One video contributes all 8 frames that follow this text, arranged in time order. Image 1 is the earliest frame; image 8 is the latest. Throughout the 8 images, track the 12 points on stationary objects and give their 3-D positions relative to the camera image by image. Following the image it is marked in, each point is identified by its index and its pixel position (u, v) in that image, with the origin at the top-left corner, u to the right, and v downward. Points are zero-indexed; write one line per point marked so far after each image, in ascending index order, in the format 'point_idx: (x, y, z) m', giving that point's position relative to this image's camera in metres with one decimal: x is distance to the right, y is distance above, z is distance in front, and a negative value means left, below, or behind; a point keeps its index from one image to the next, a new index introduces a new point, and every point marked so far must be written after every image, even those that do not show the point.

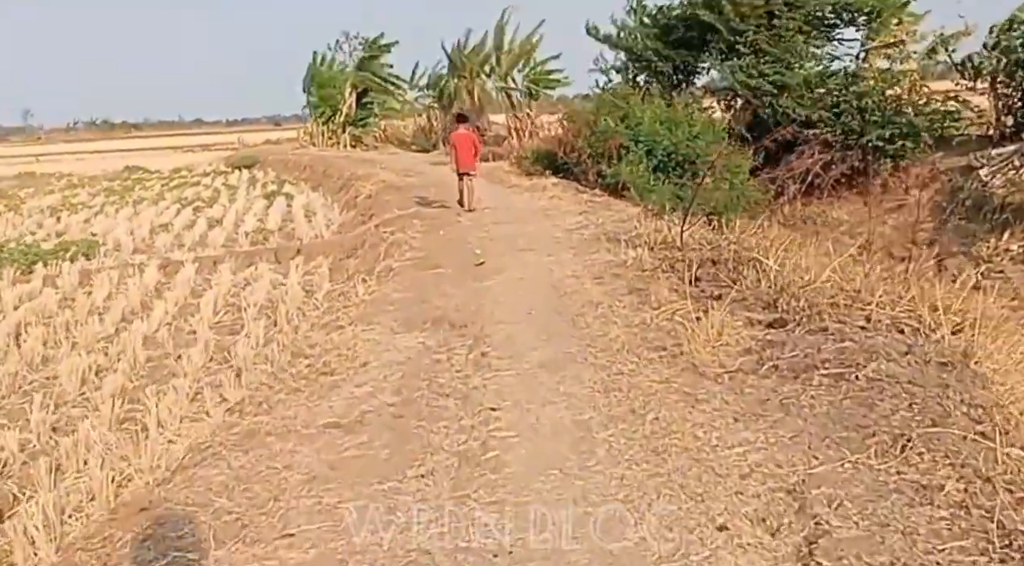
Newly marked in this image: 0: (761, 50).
0: (+5.2, +5.0, +16.1) m
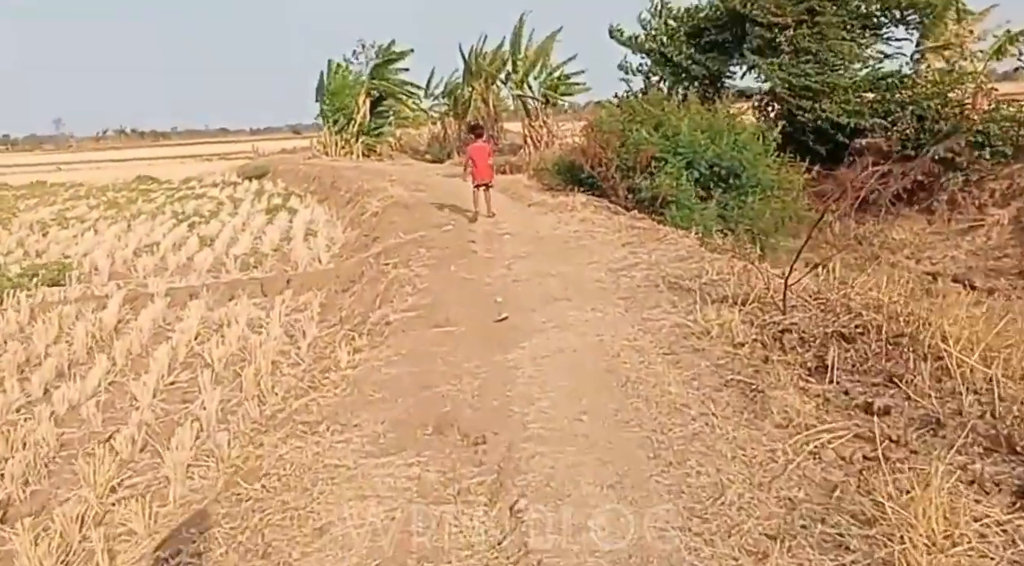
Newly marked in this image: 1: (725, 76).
0: (+5.7, +4.5, +14.4) m
1: (+4.3, +4.3, +15.7) m
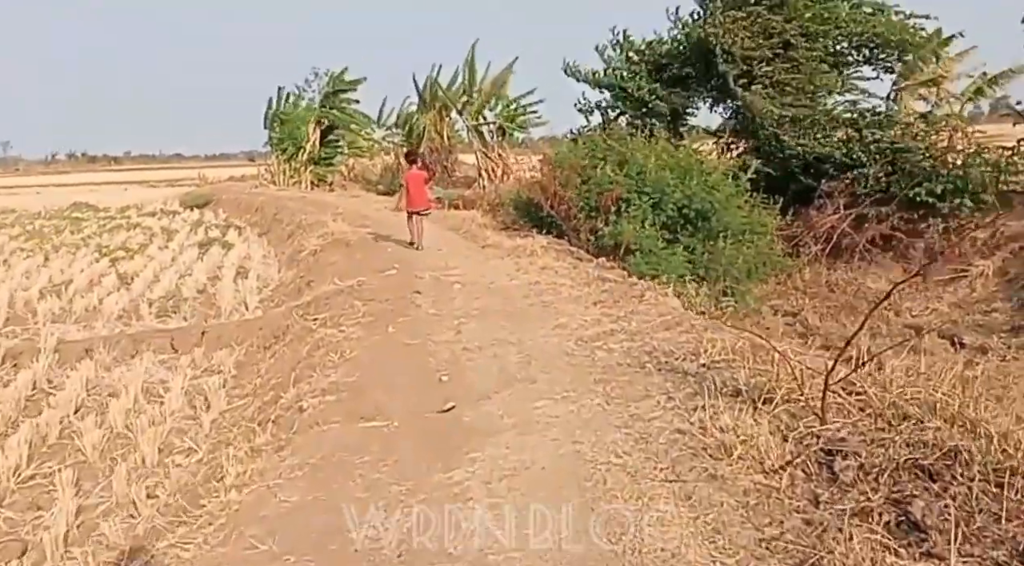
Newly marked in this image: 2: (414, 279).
0: (+4.8, +3.6, +13.8) m
1: (+3.4, +3.4, +15.0) m
2: (-1.1, +0.1, +8.4) m
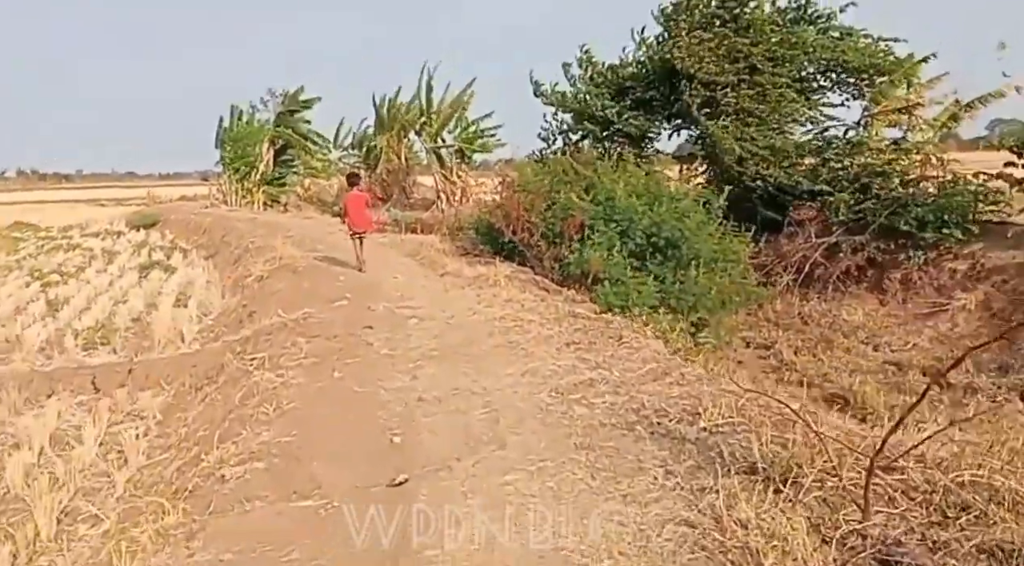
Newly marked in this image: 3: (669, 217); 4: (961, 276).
0: (+4.1, +3.1, +13.5) m
1: (+2.7, +2.9, +14.6) m
2: (-1.5, -0.3, +7.7) m
3: (+2.2, +0.9, +10.5) m
4: (+6.7, +0.1, +11.1) m
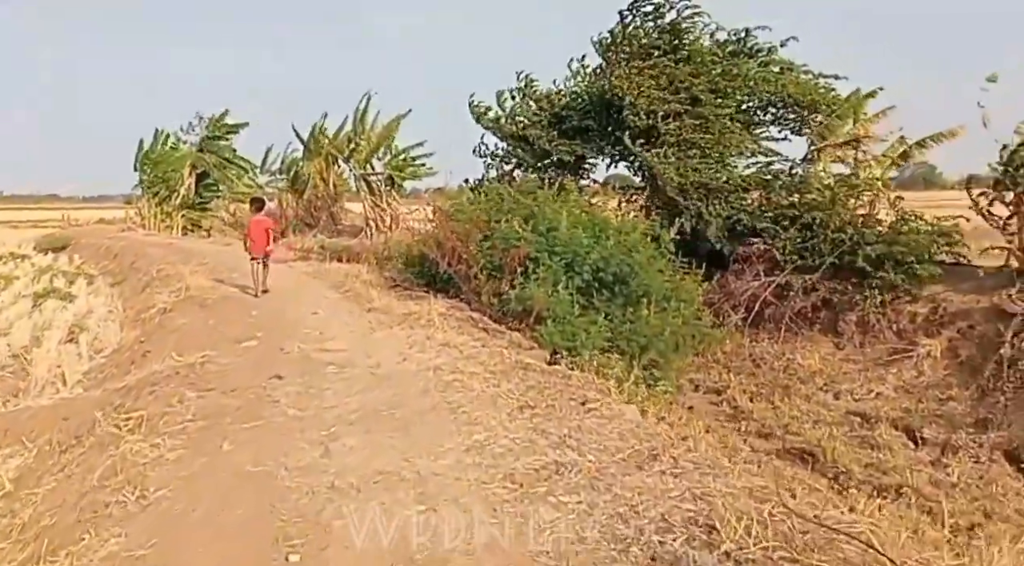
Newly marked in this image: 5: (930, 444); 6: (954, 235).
0: (+3.1, +2.4, +12.9) m
1: (+1.6, +2.2, +13.9) m
2: (-2.0, -0.6, +6.5) m
3: (+1.4, +0.4, +9.7) m
4: (+5.8, -0.6, +10.6) m
5: (+4.5, -1.7, +8.0) m
6: (+6.7, +0.7, +11.3) m
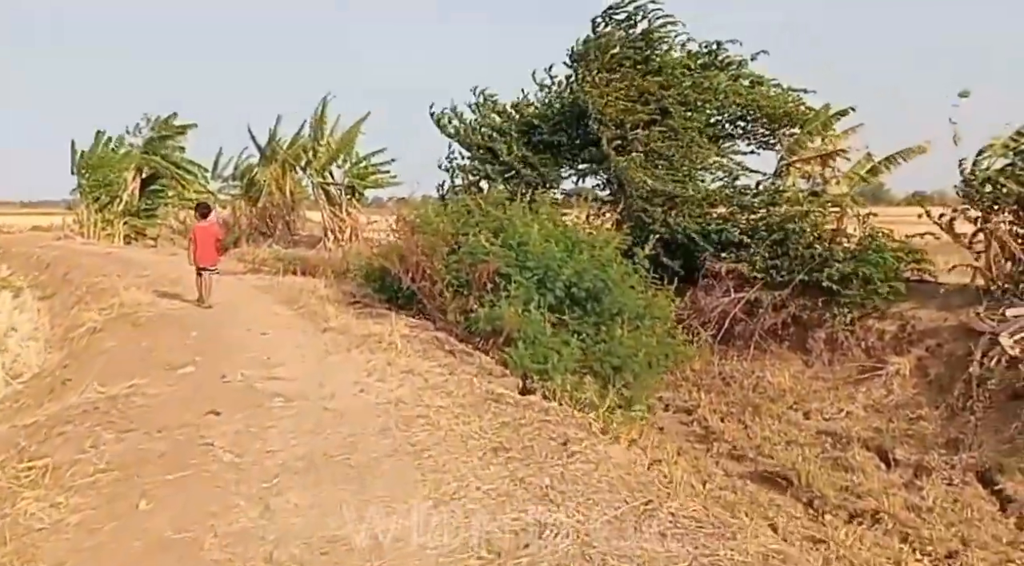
0: (+2.5, +2.2, +12.7) m
1: (+0.8, +1.9, +13.6) m
2: (-2.3, -0.8, +6.0) m
3: (+1.0, +0.2, +9.4) m
4: (+5.3, -0.8, +10.6) m
5: (+4.1, -1.9, +7.9) m
6: (+6.1, +0.5, +11.4) m
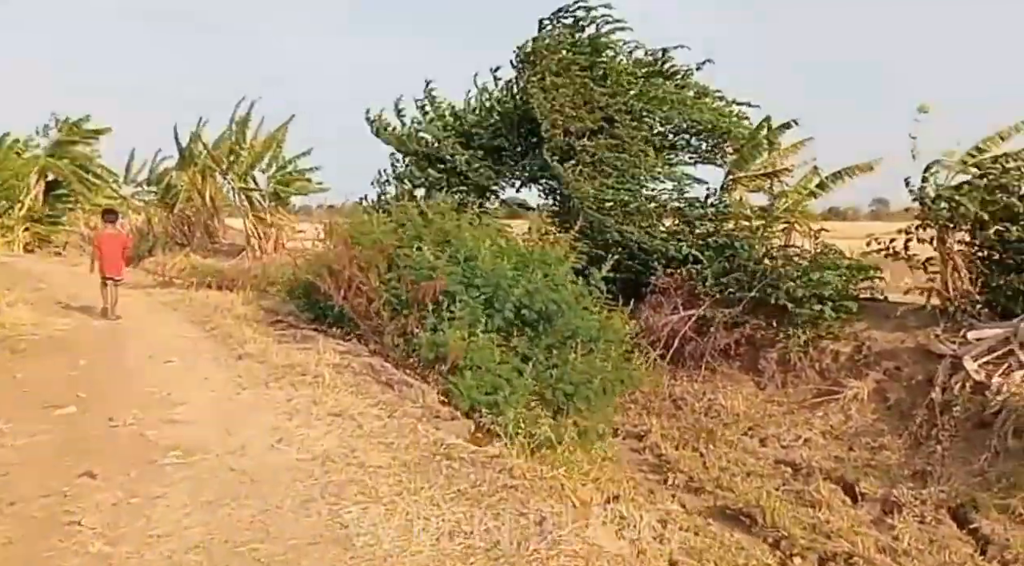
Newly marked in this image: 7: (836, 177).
0: (+1.5, +1.9, +12.1) m
1: (-0.2, +1.6, +12.9) m
2: (-2.6, -1.0, +5.0) m
3: (+0.3, 0.0, +8.7) m
4: (+4.5, -1.0, +10.2) m
5: (+3.5, -2.2, +7.5) m
6: (+5.3, +0.2, +11.1) m
7: (+5.3, +1.7, +12.4) m
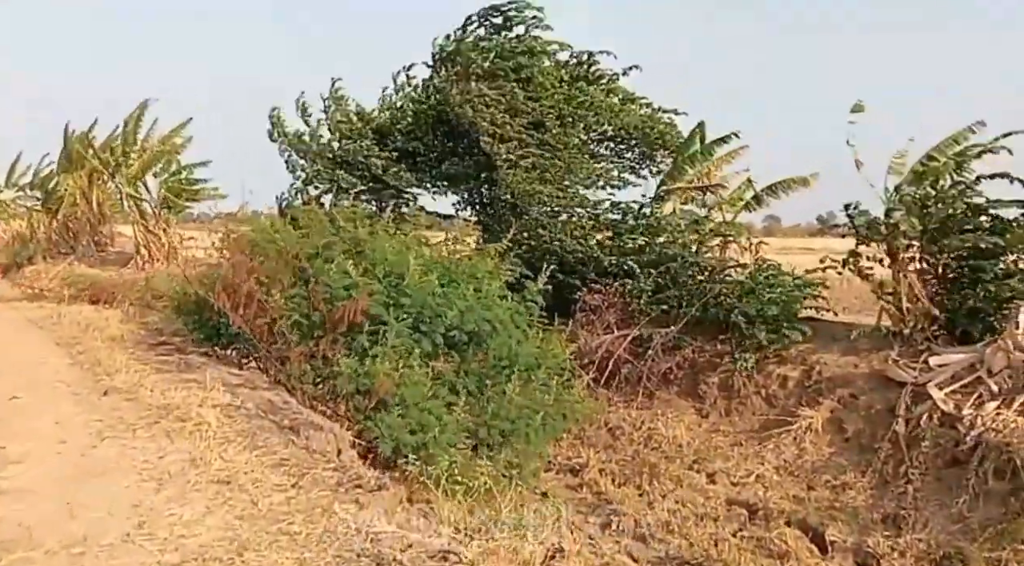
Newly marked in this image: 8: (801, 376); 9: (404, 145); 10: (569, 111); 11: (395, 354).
0: (+0.4, +1.6, +11.2) m
1: (-1.4, +1.4, +11.7) m
2: (-2.9, -1.1, +3.5) m
3: (-0.4, -0.3, +7.6) m
4: (+3.6, -1.3, +9.6) m
5: (+2.9, -2.4, +6.7) m
6: (+4.2, -0.1, +10.6) m
7: (+4.1, +1.4, +11.9) m
8: (+3.7, -1.2, +9.6) m
9: (-1.5, +2.1, +11.7) m
10: (+1.0, +2.6, +11.6) m
11: (-1.1, -0.7, +6.8) m
